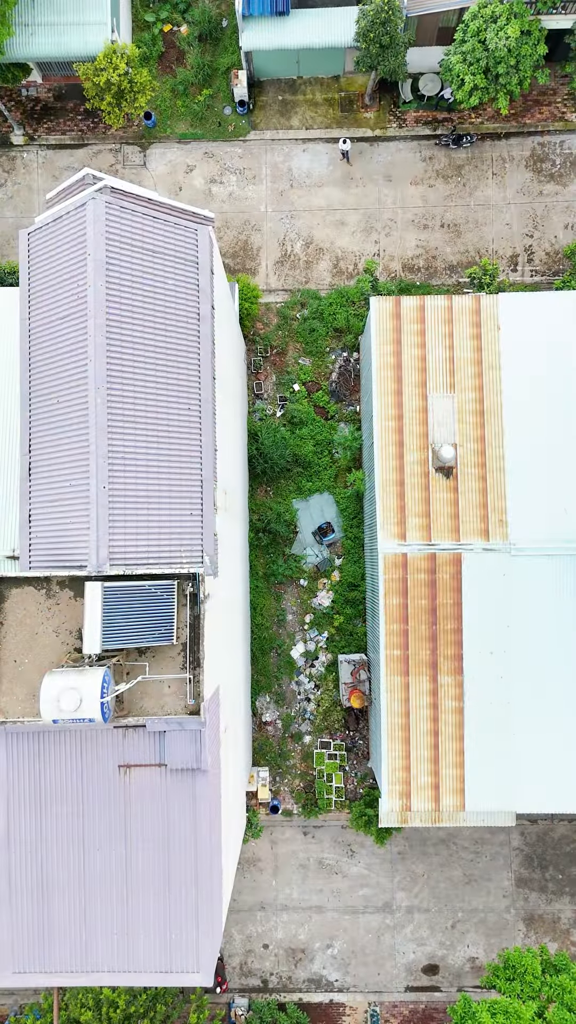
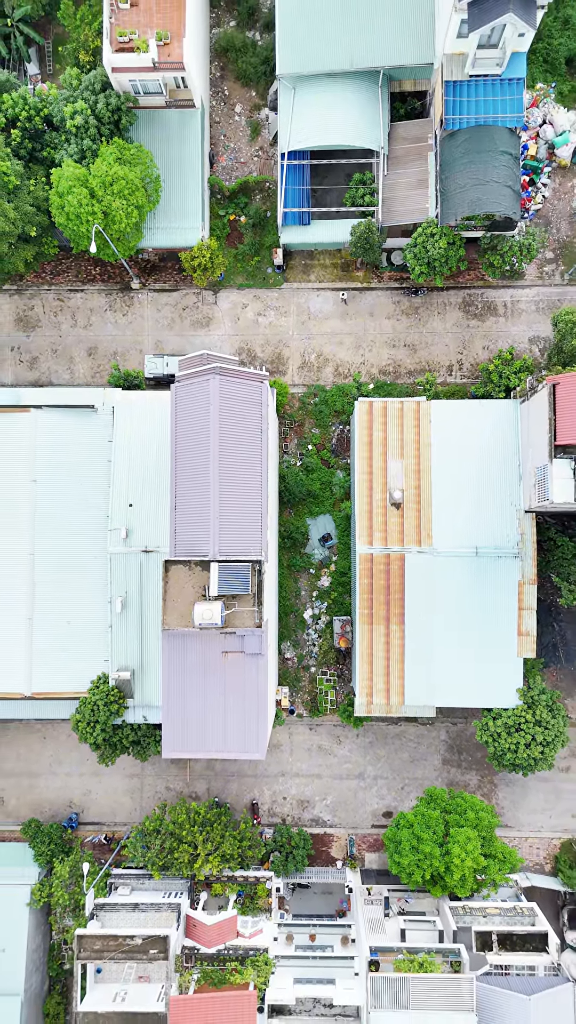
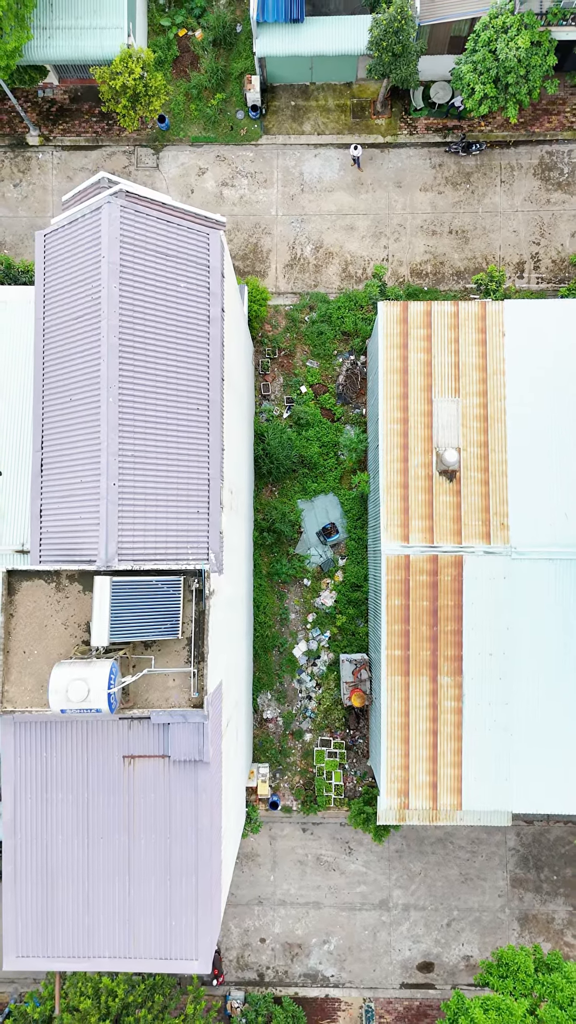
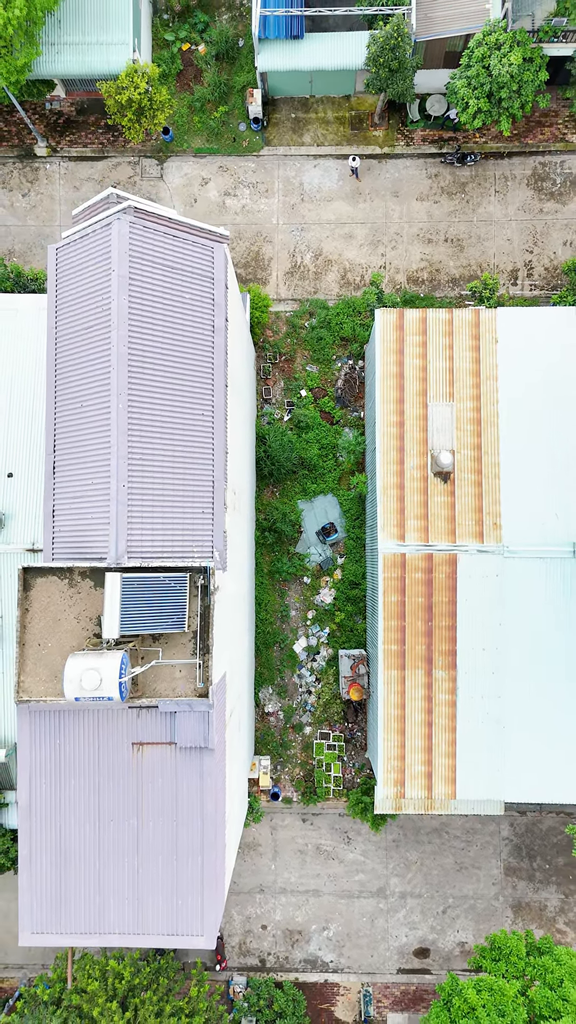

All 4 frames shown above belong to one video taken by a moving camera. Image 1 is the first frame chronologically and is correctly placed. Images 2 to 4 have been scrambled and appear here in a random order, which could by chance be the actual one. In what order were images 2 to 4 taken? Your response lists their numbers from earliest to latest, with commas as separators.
3, 4, 2
